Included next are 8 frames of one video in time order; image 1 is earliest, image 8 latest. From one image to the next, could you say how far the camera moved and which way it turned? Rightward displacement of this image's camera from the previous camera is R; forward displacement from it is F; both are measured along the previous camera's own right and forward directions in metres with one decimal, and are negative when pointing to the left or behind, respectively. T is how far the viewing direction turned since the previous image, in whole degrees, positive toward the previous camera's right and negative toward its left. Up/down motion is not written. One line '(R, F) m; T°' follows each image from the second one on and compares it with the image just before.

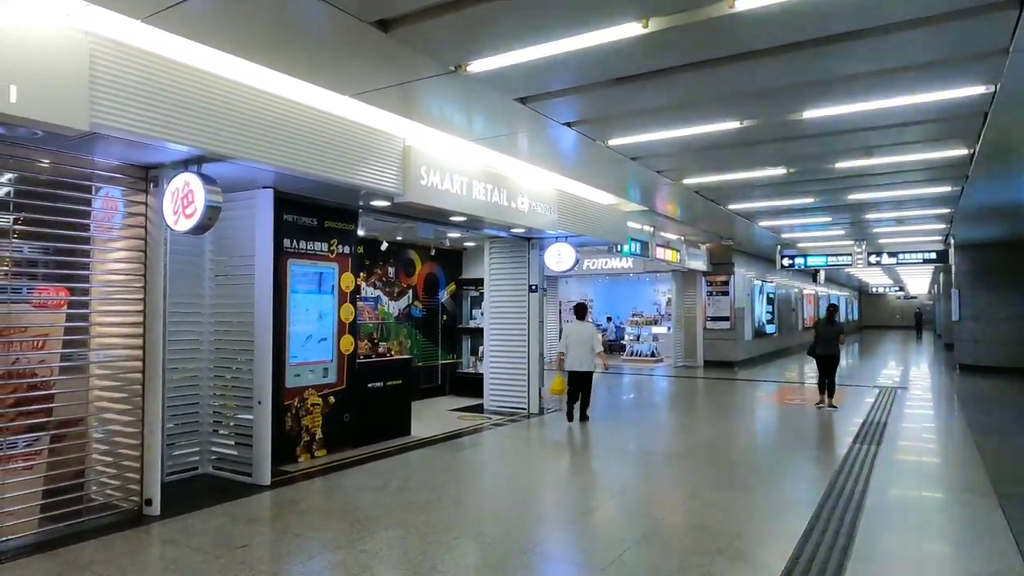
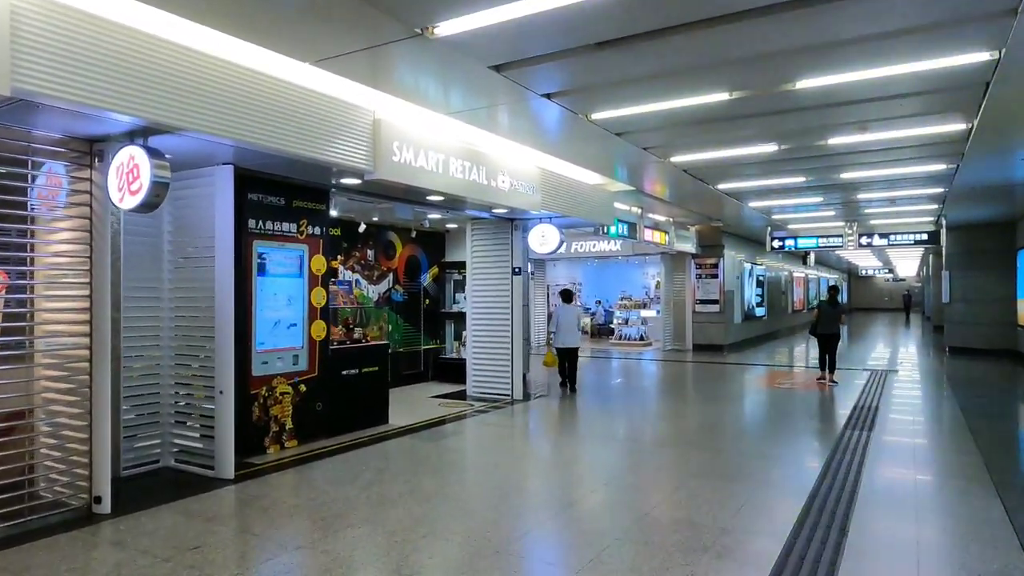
(+0.1, +0.3) m; +1°
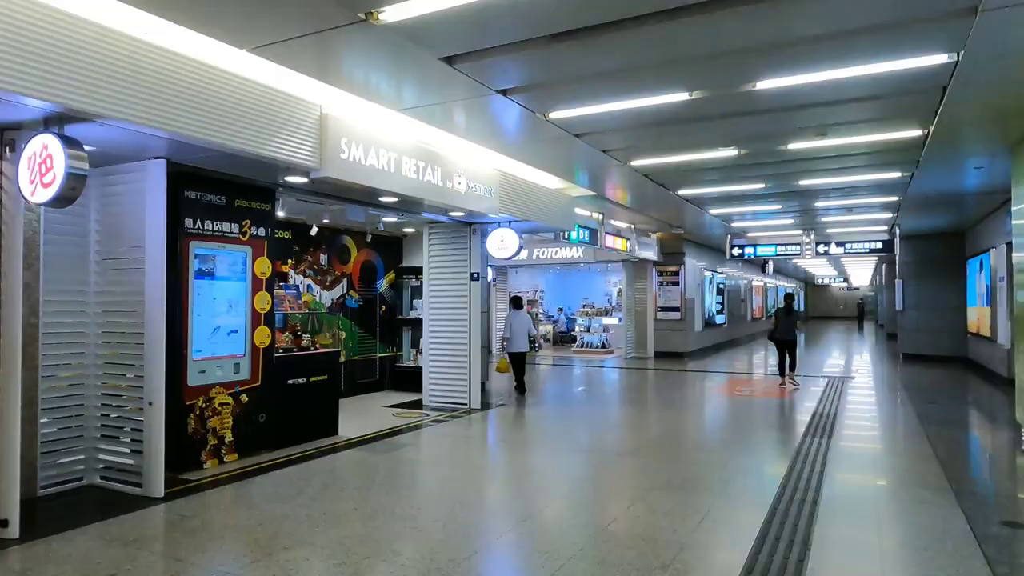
(+0.1, +0.2) m; +3°
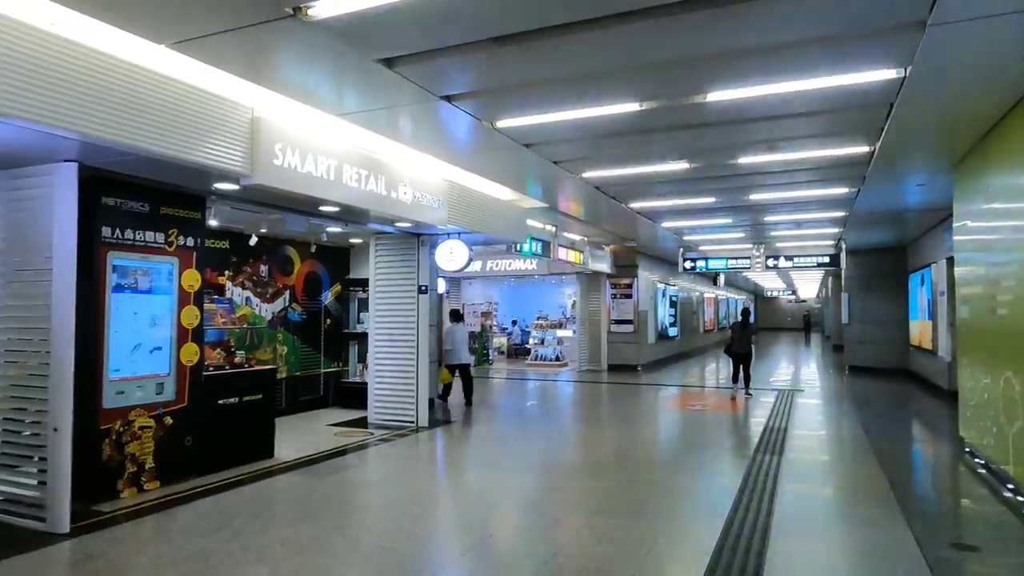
(+0.1, +0.2) m; +4°
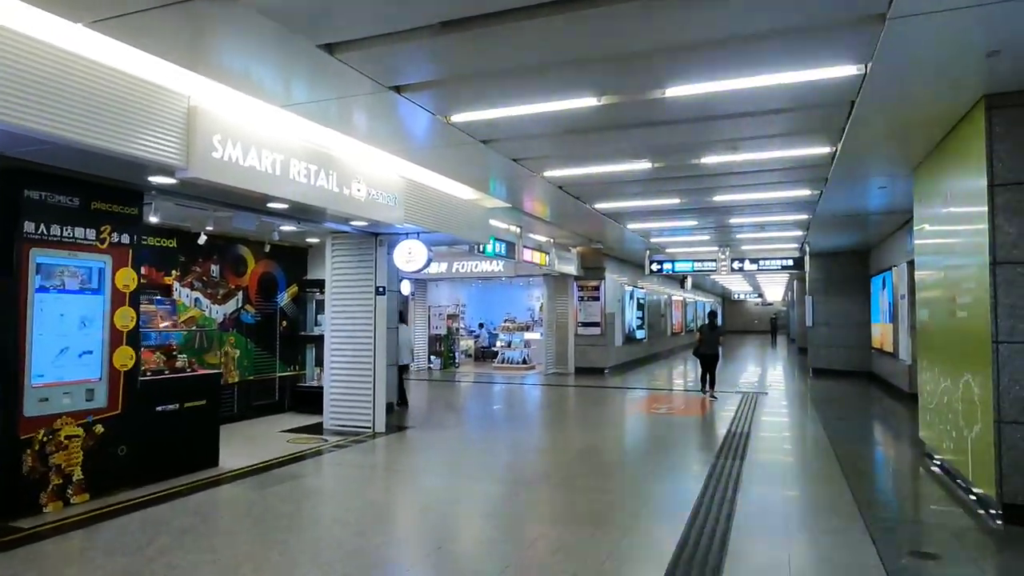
(+0.1, +0.2) m; +2°
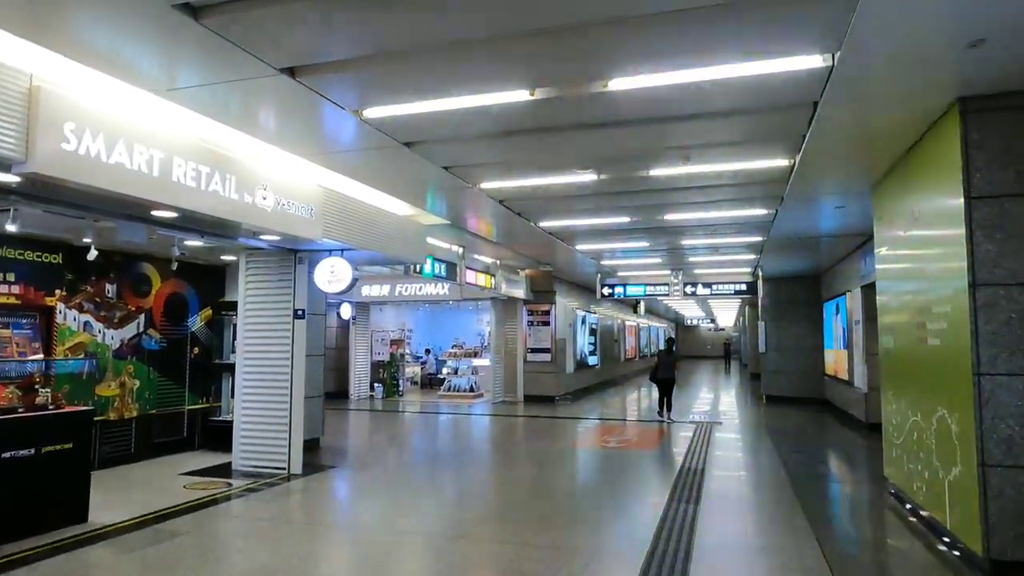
(+0.2, +0.7) m; +4°
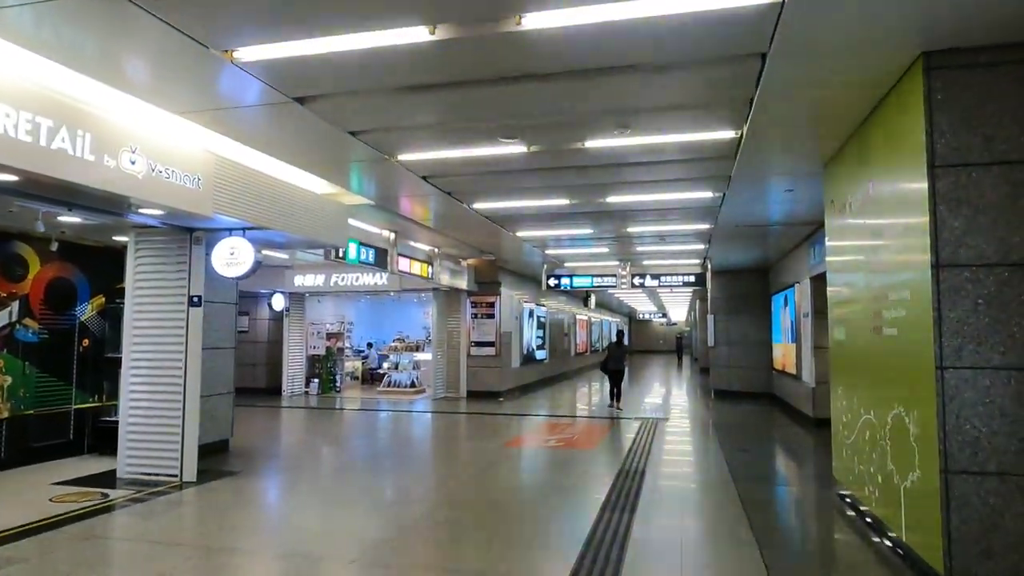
(+0.3, +0.6) m; +4°
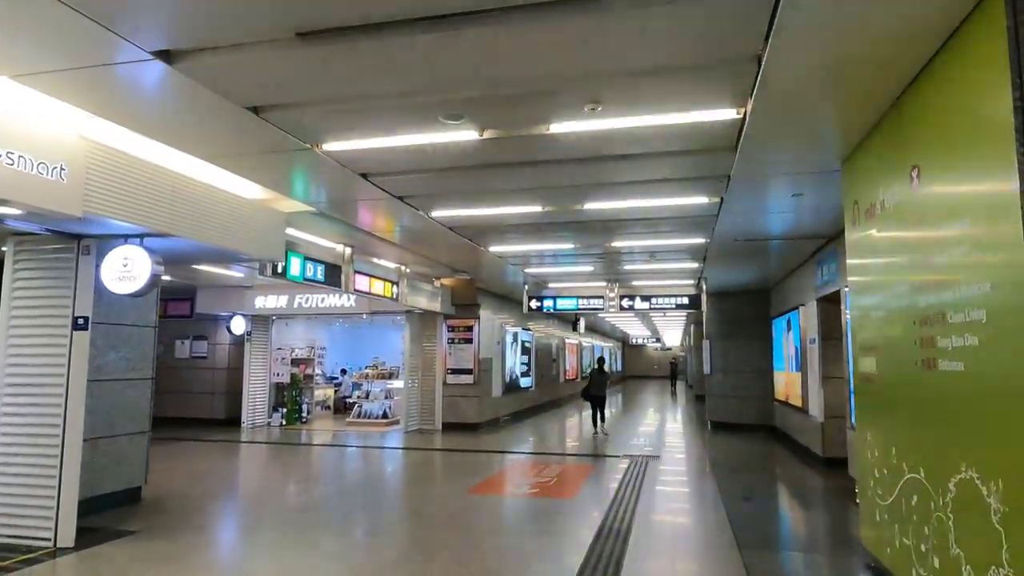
(+0.3, +1.0) m; 0°
